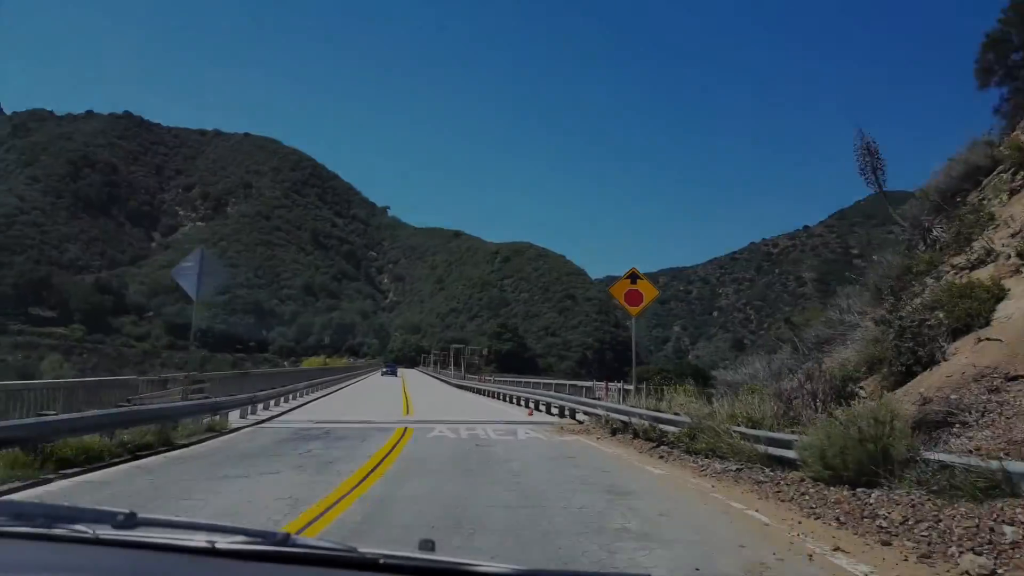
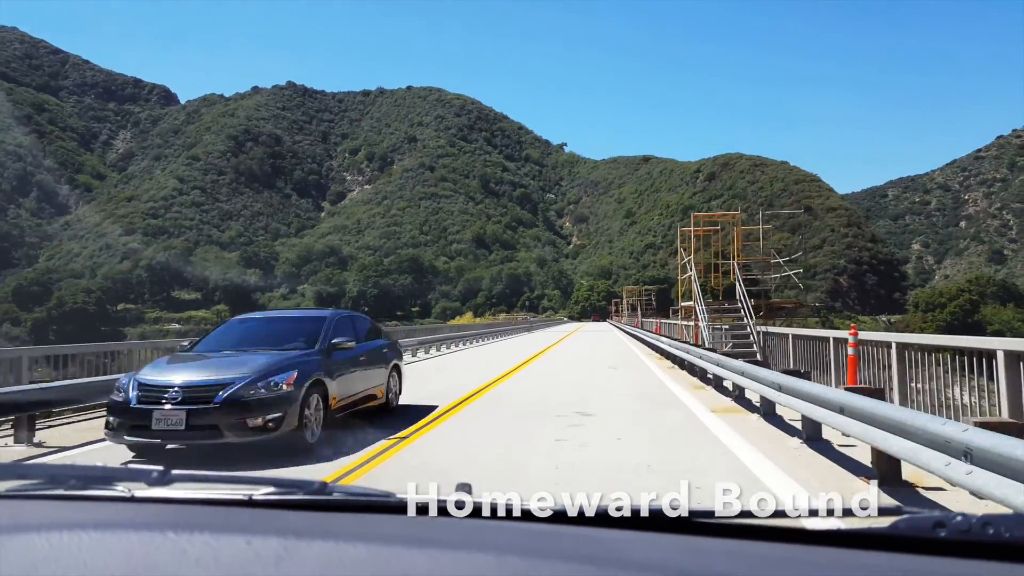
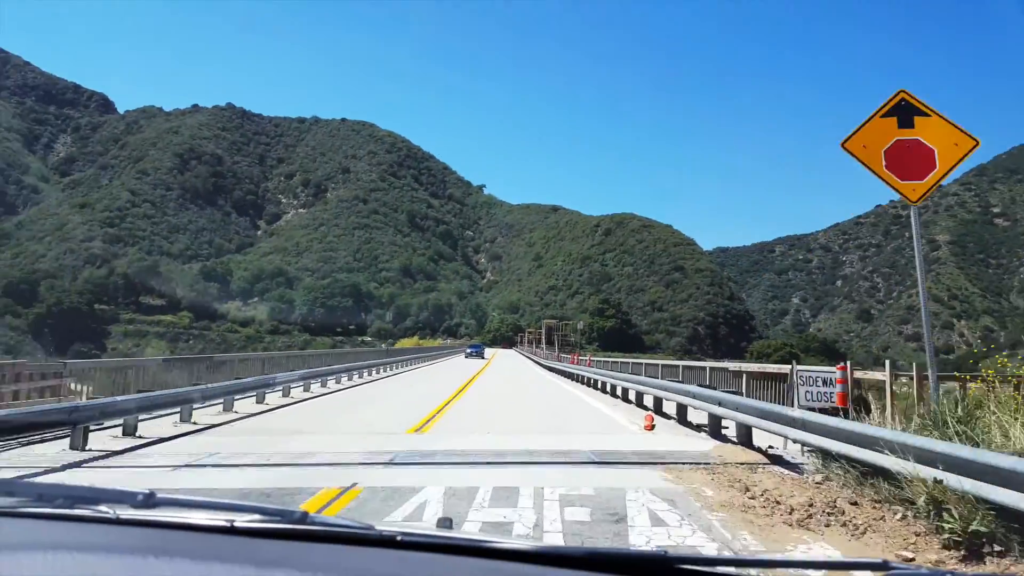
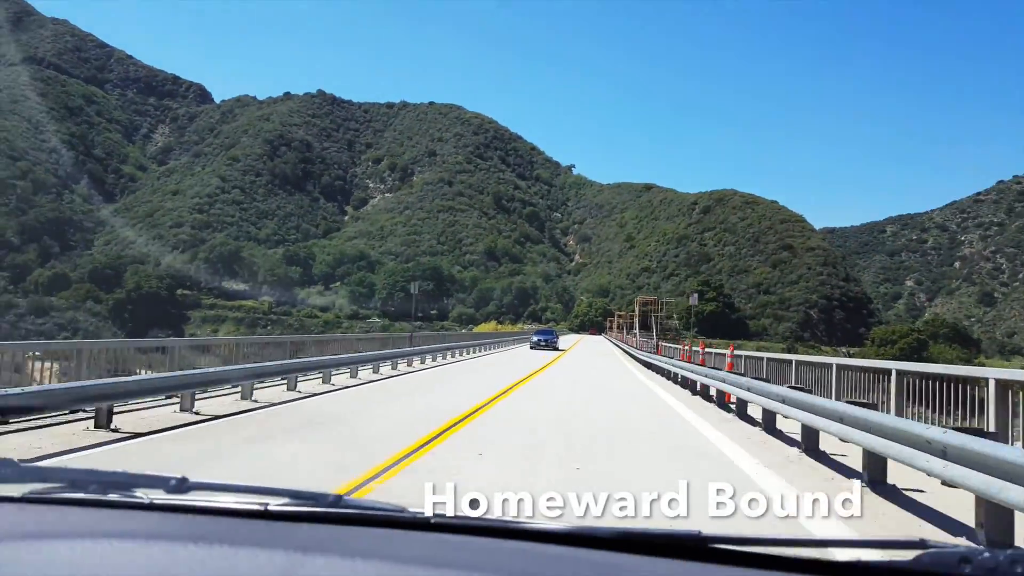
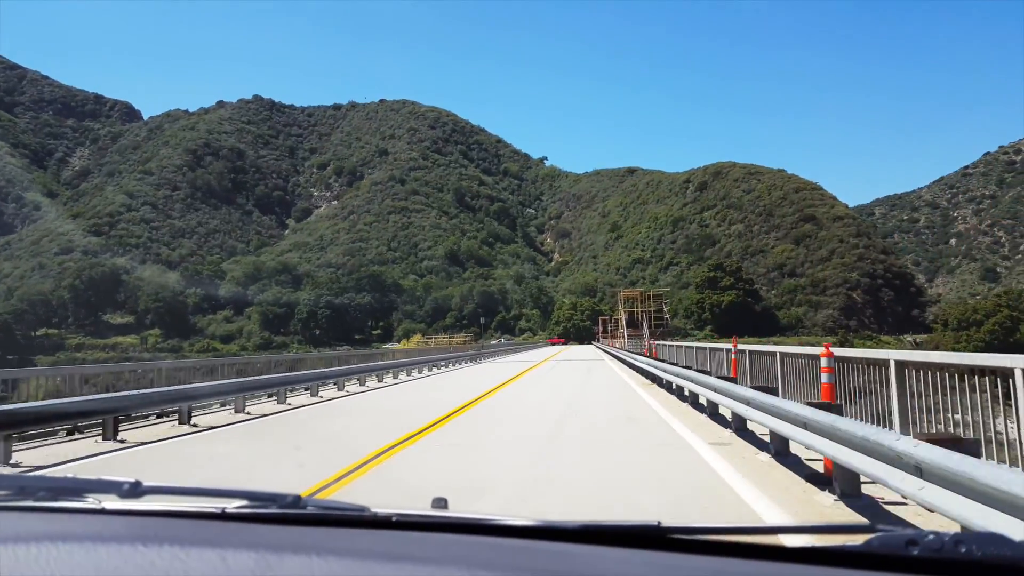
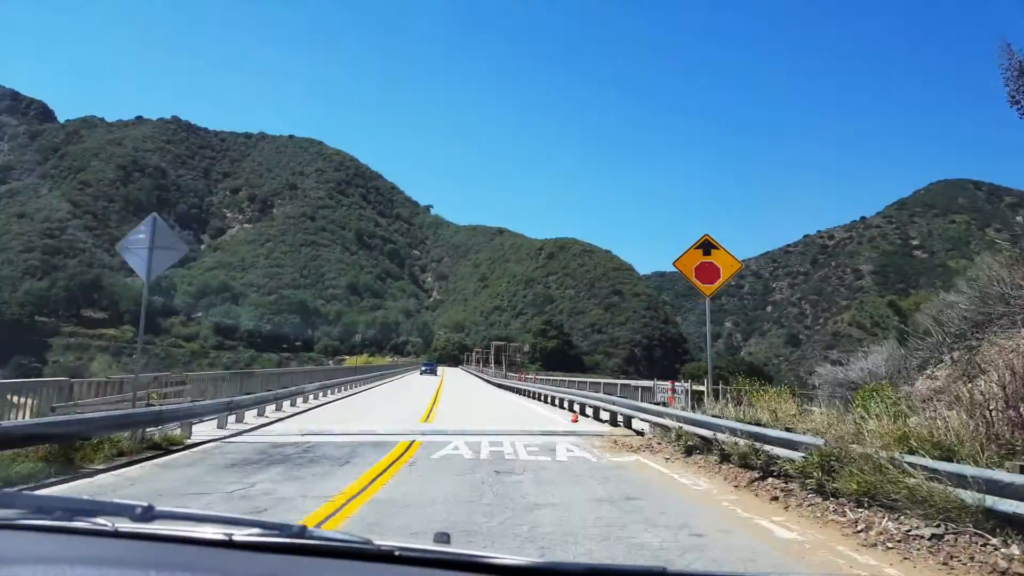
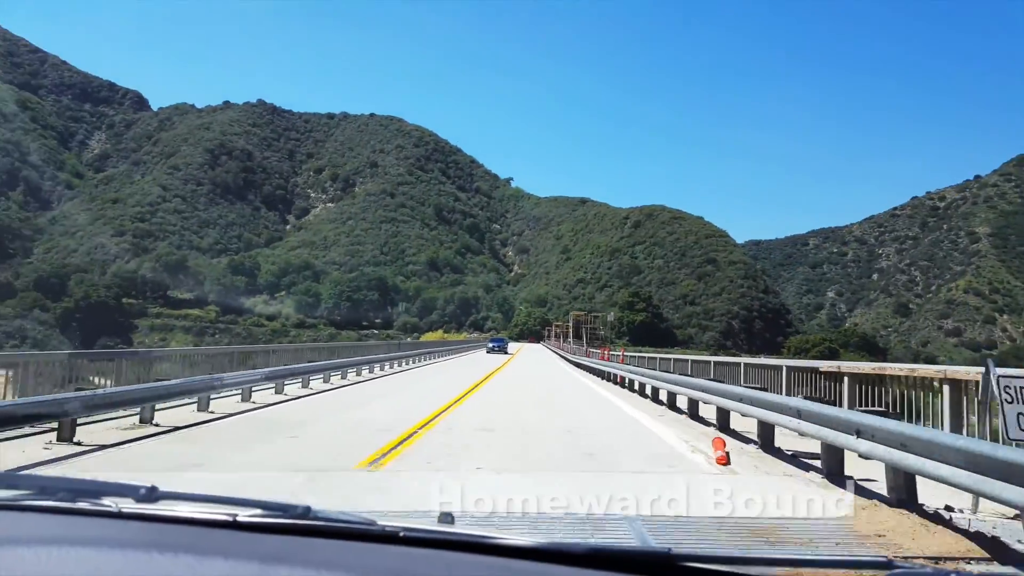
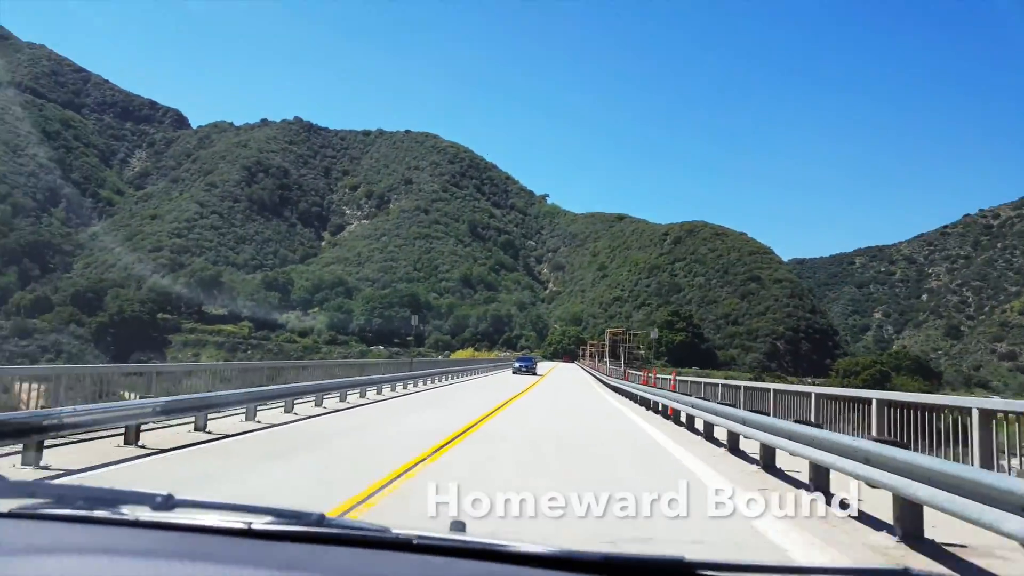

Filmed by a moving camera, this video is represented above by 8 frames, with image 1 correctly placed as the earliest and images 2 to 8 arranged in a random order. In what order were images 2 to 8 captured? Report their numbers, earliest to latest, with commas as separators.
6, 3, 7, 8, 4, 2, 5
